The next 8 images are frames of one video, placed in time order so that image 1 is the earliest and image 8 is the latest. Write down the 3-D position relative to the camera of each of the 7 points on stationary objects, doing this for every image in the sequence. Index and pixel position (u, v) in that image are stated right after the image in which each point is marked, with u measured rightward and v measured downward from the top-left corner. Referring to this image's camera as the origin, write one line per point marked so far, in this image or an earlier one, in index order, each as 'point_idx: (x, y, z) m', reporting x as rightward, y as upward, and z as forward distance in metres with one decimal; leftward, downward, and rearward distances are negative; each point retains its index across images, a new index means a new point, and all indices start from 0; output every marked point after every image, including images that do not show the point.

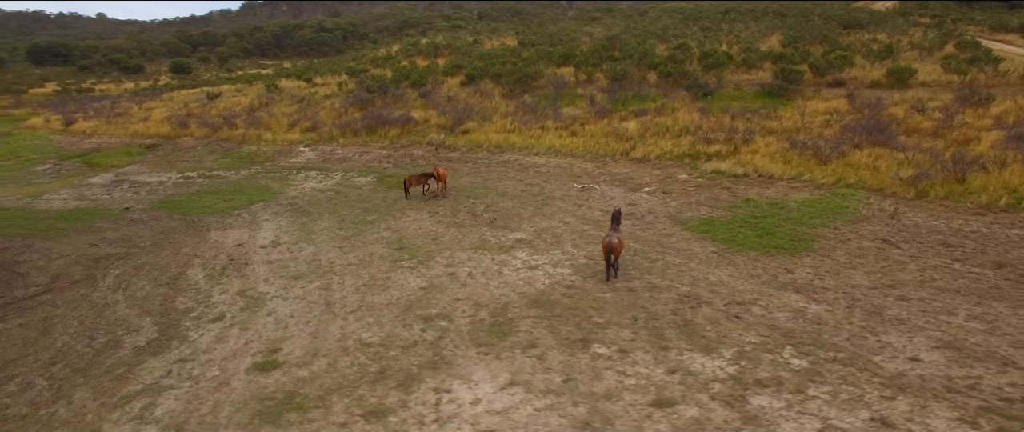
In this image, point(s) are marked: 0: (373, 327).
0: (-1.7, -1.3, +7.2) m
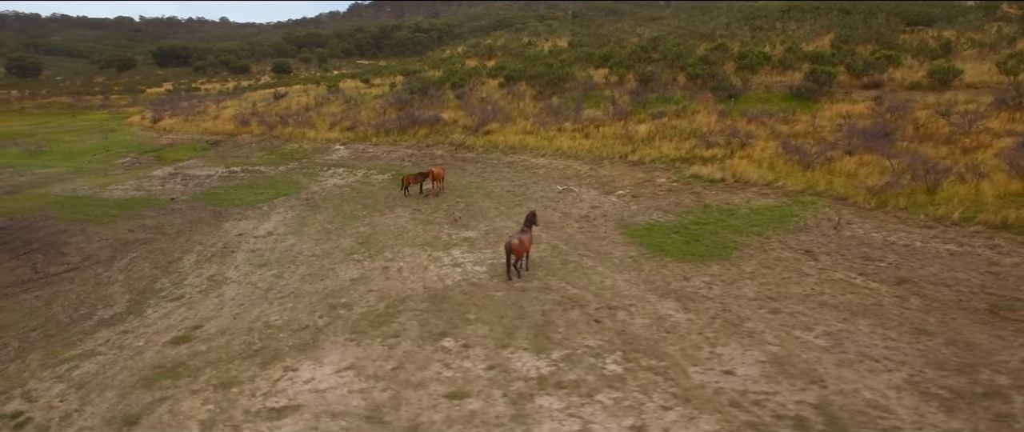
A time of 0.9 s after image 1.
0: (-2.9, -1.2, +7.9) m
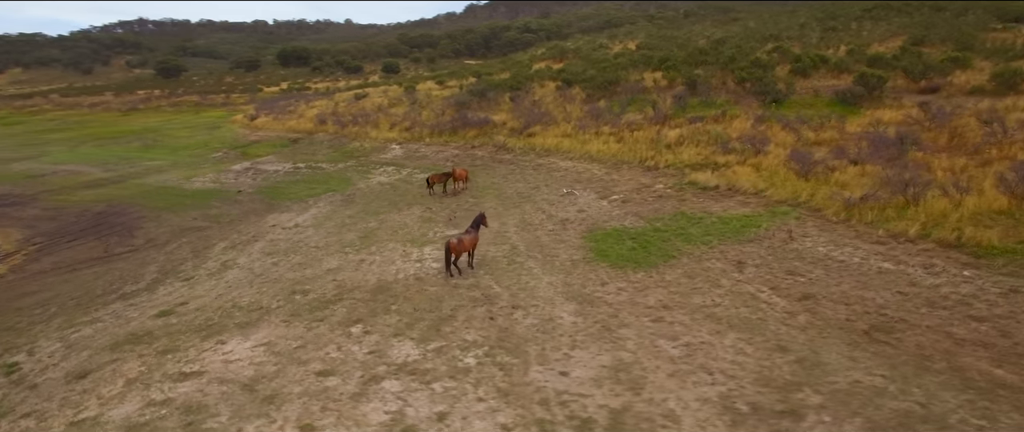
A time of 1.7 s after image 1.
0: (-3.7, -1.1, +8.9) m
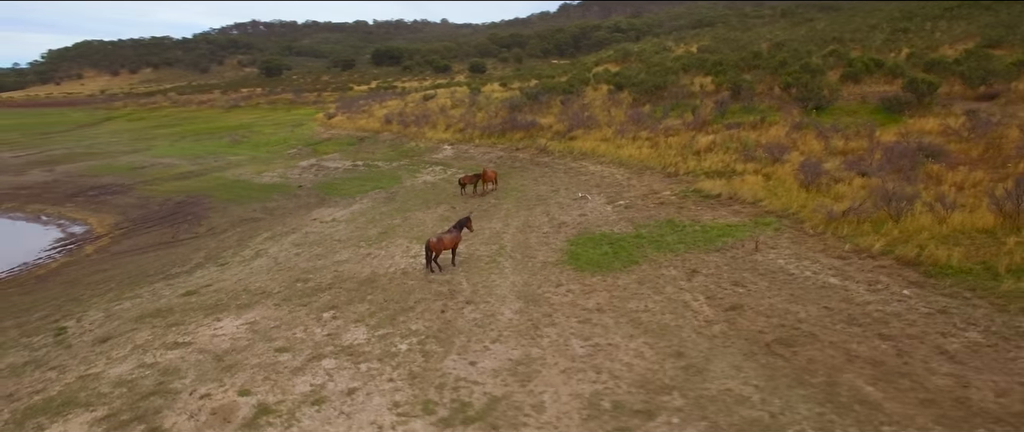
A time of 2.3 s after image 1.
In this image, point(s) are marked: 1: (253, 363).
0: (-4.0, -1.0, +10.0) m
1: (-2.7, -1.5, +6.4) m
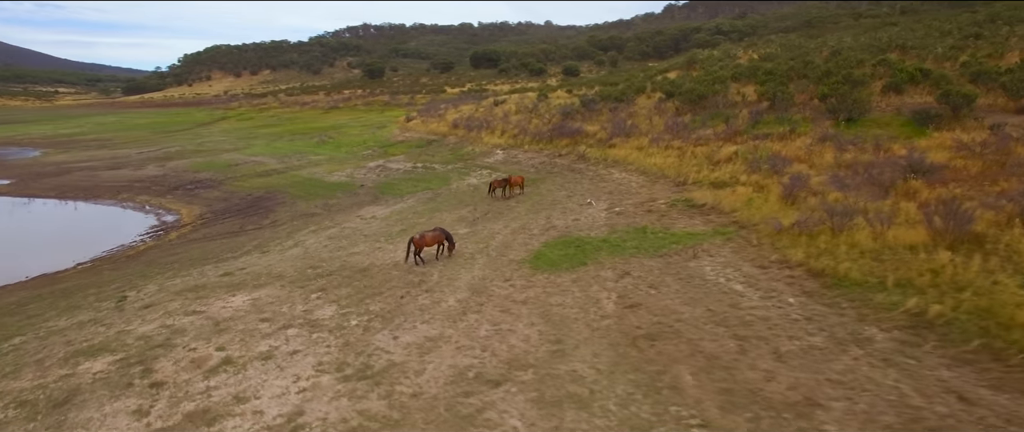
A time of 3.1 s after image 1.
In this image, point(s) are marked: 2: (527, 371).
0: (-4.3, -1.0, +11.8) m
1: (-3.6, -1.5, +8.1) m
2: (+0.2, -1.5, +6.0) m
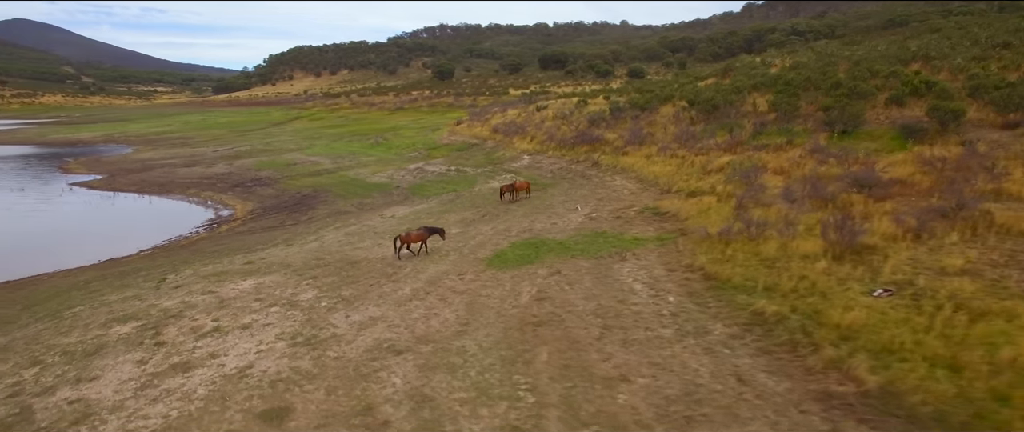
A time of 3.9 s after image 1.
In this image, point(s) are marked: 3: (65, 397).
0: (-4.8, -0.9, +13.8) m
1: (-4.5, -1.5, +10.0) m
2: (-1.0, -1.6, +7.5) m
3: (-5.1, -2.1, +7.0) m
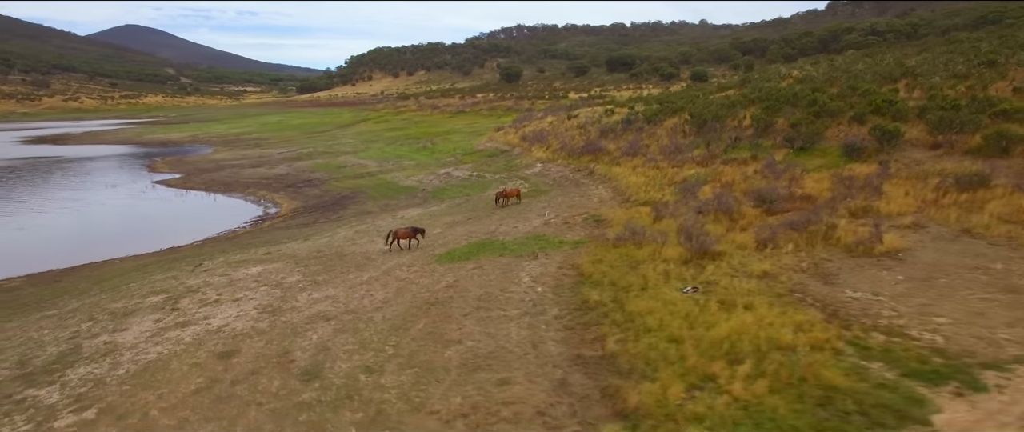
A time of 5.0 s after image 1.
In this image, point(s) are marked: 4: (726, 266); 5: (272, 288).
0: (-5.7, -0.9, +16.9) m
1: (-5.8, -1.5, +13.1) m
2: (-2.7, -1.7, +10.3) m
3: (-6.8, -2.0, +10.3) m
4: (+3.5, -0.8, +10.2) m
5: (-4.9, -1.5, +12.6) m
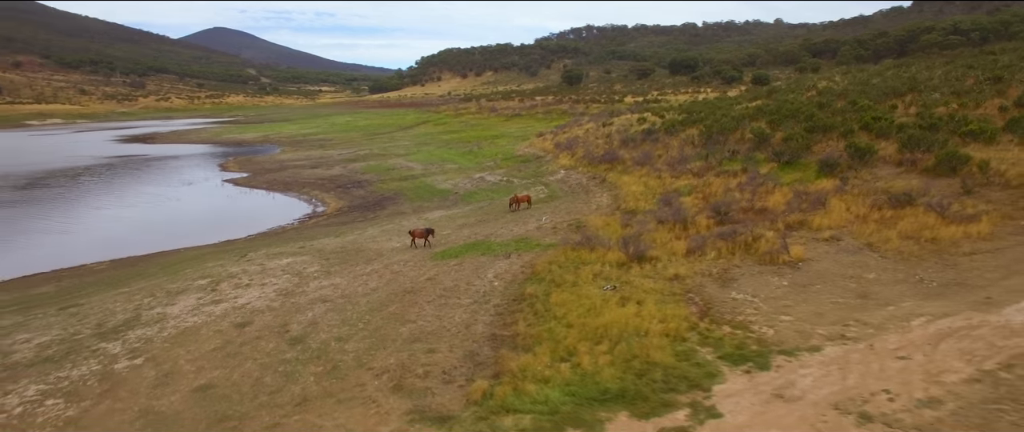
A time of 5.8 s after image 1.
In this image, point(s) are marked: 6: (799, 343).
0: (-5.7, -0.9, +19.7) m
1: (-6.3, -1.5, +16.0) m
2: (-3.5, -1.7, +12.8) m
3: (-7.6, -2.0, +13.2) m
4: (+2.7, -1.0, +12.1) m
5: (-5.4, -1.5, +15.3) m
6: (+3.8, -1.7, +8.3) m
